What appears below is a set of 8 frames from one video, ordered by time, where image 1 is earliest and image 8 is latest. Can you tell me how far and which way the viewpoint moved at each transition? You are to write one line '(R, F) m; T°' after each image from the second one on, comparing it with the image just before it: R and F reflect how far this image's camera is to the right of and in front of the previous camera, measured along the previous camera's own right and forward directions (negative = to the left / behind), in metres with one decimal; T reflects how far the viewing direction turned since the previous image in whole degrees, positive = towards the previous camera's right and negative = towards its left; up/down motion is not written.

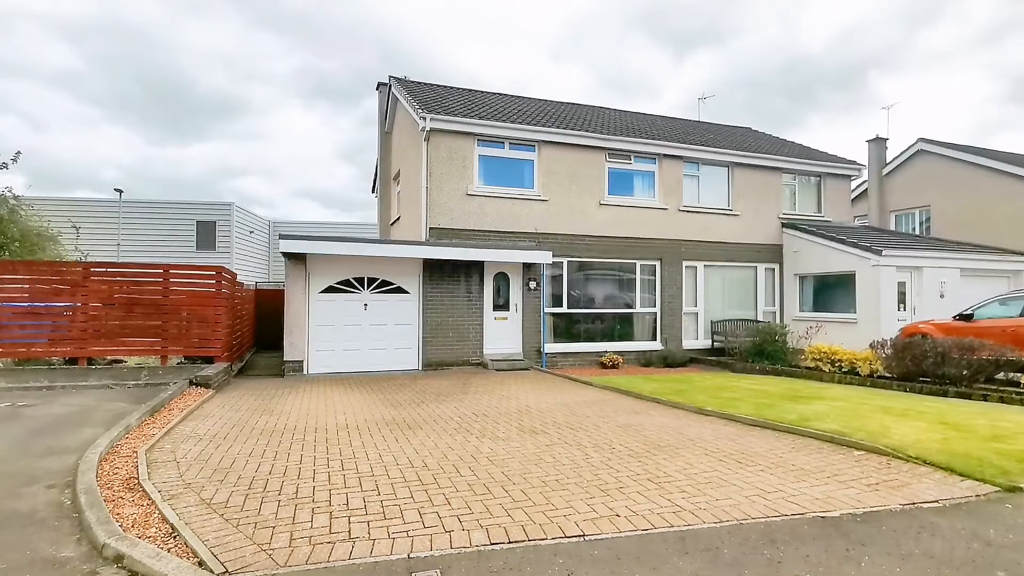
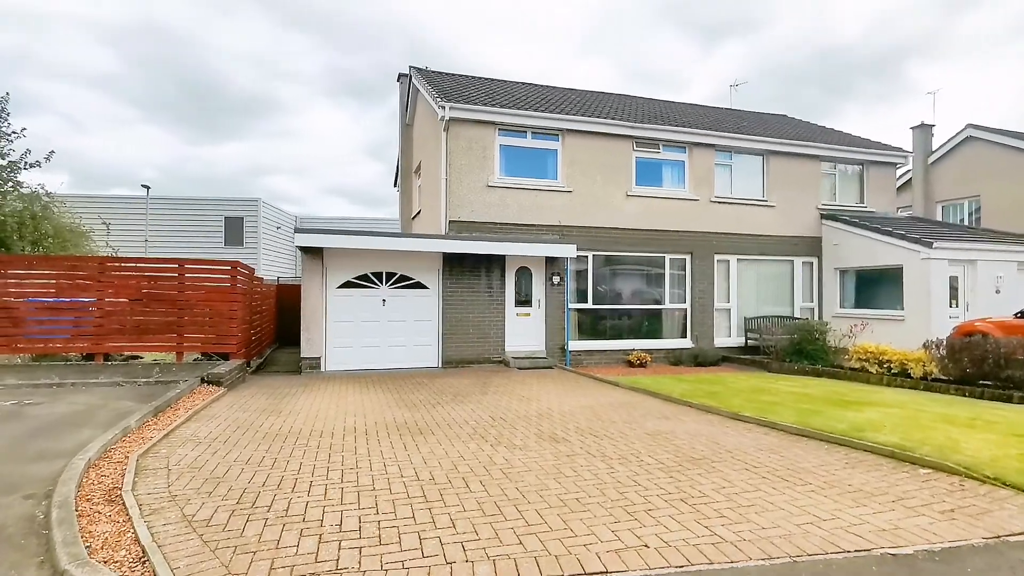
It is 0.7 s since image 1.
(+0.1, +0.5) m; -3°
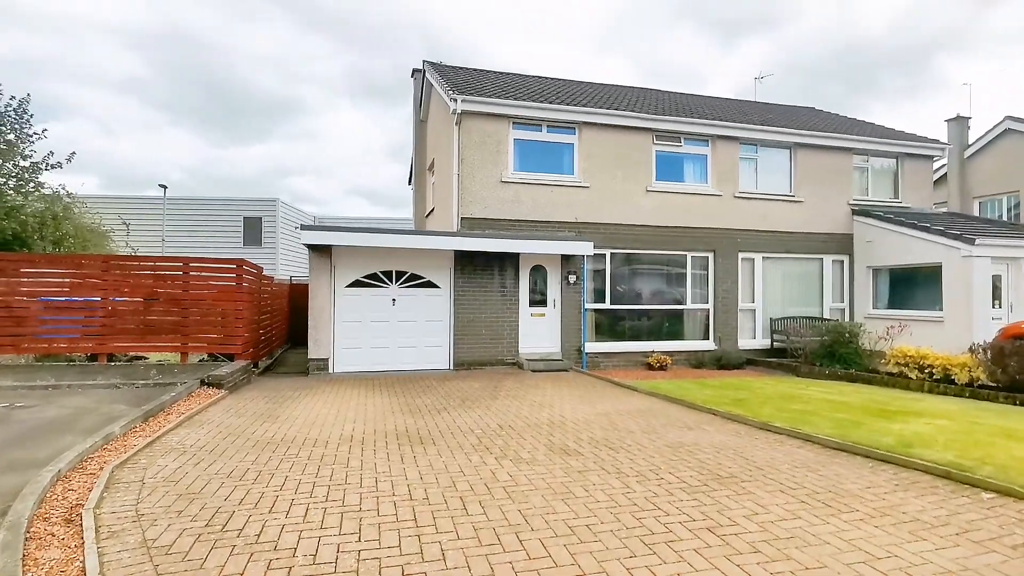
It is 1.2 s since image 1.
(+0.1, +0.5) m; -2°
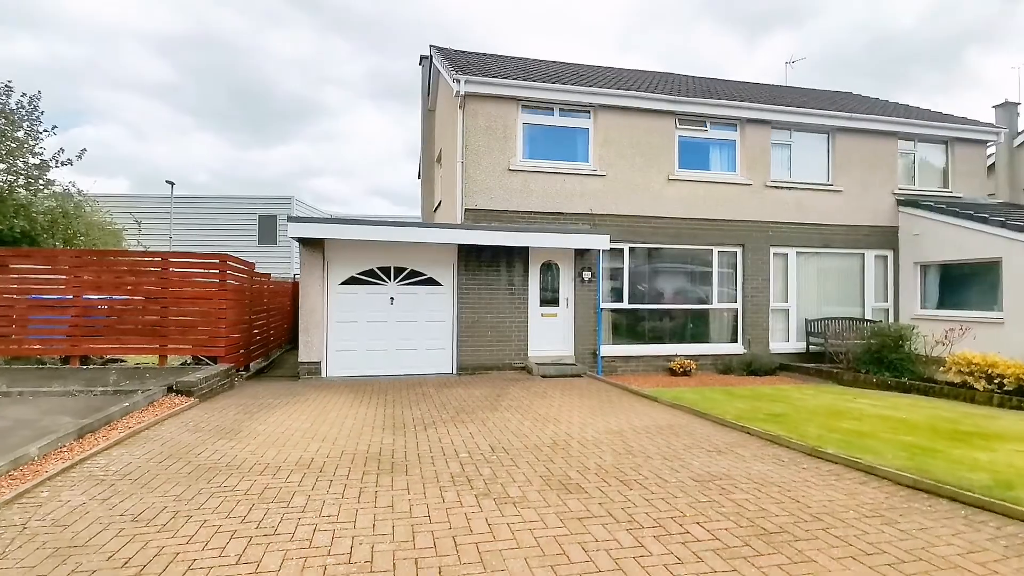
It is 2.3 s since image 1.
(+0.3, +1.0) m; -2°
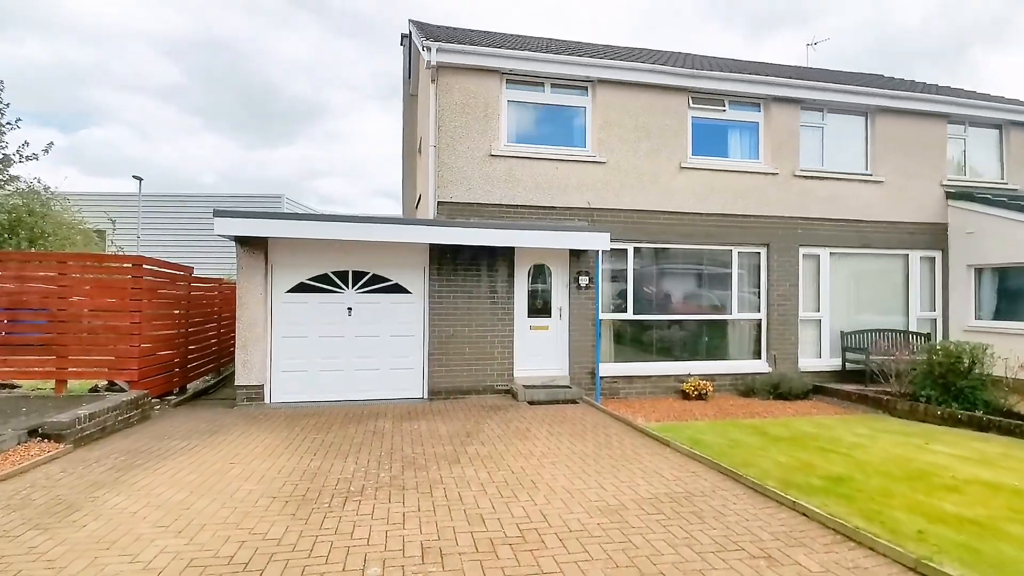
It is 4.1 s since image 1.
(+0.4, +1.9) m; -1°
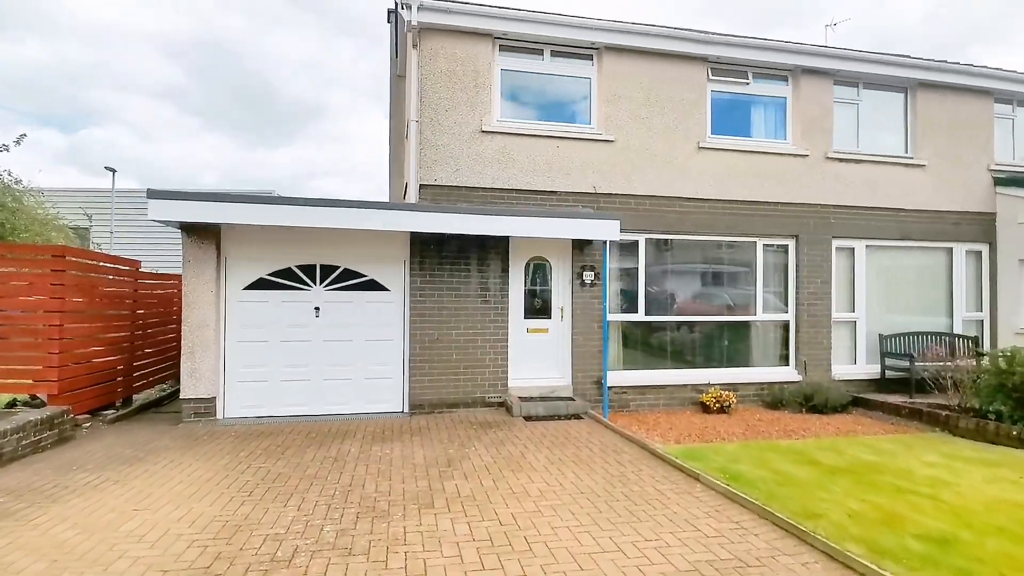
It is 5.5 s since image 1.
(+0.1, +1.3) m; 0°
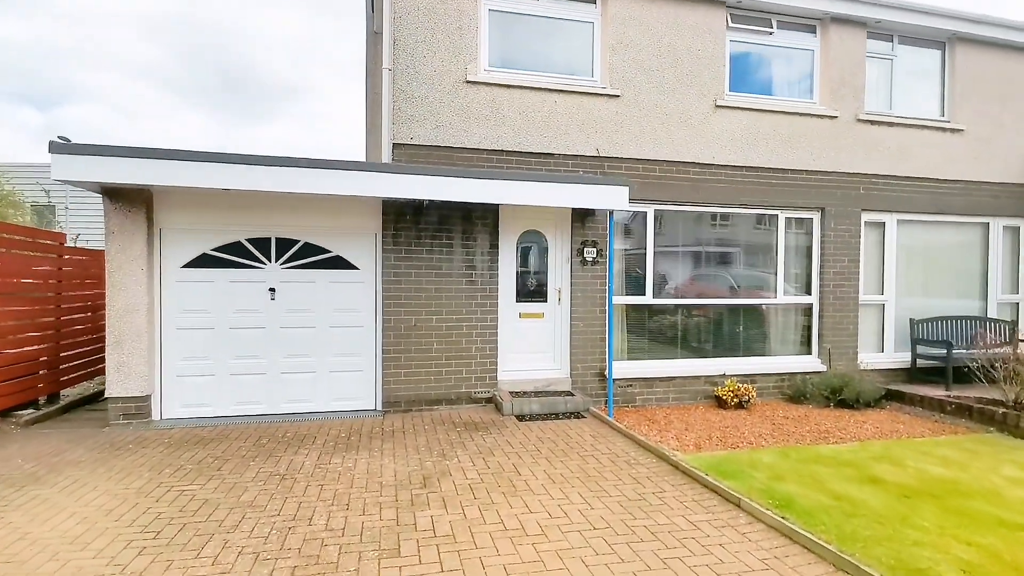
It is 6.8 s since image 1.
(0.0, +1.2) m; +1°
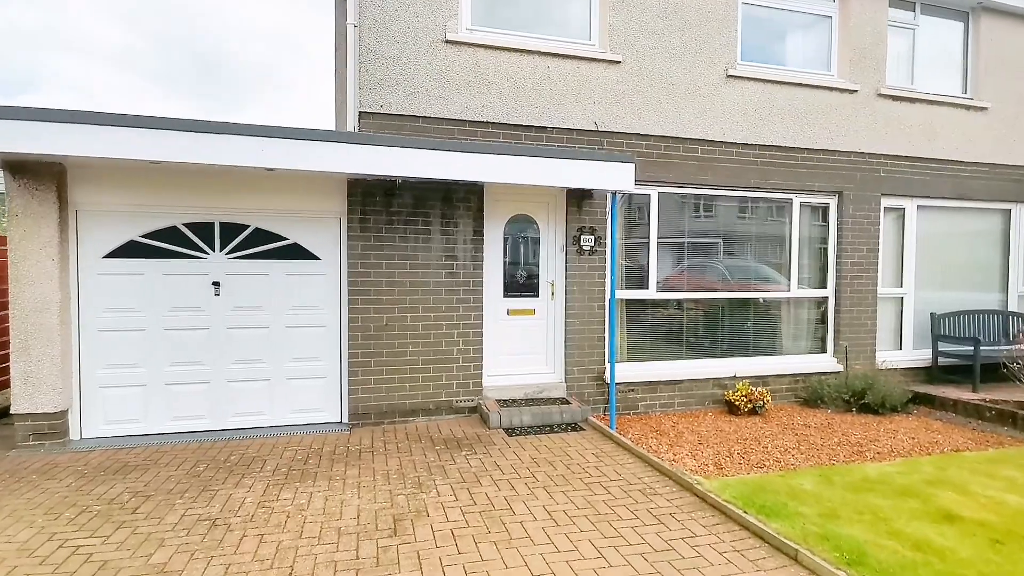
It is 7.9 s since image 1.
(-0.1, +1.0) m; +2°
